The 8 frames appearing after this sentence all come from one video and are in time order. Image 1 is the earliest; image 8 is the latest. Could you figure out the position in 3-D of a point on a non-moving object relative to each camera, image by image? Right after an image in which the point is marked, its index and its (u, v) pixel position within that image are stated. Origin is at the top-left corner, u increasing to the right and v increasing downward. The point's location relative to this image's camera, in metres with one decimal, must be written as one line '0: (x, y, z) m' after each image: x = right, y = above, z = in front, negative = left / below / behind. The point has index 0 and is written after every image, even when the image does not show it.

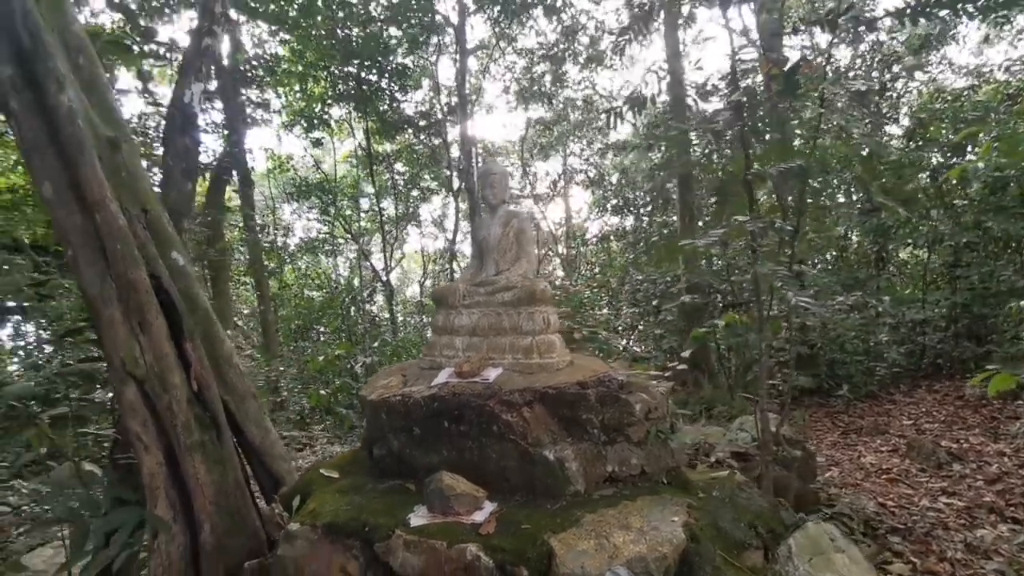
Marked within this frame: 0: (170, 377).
0: (-1.5, -0.4, +2.5) m
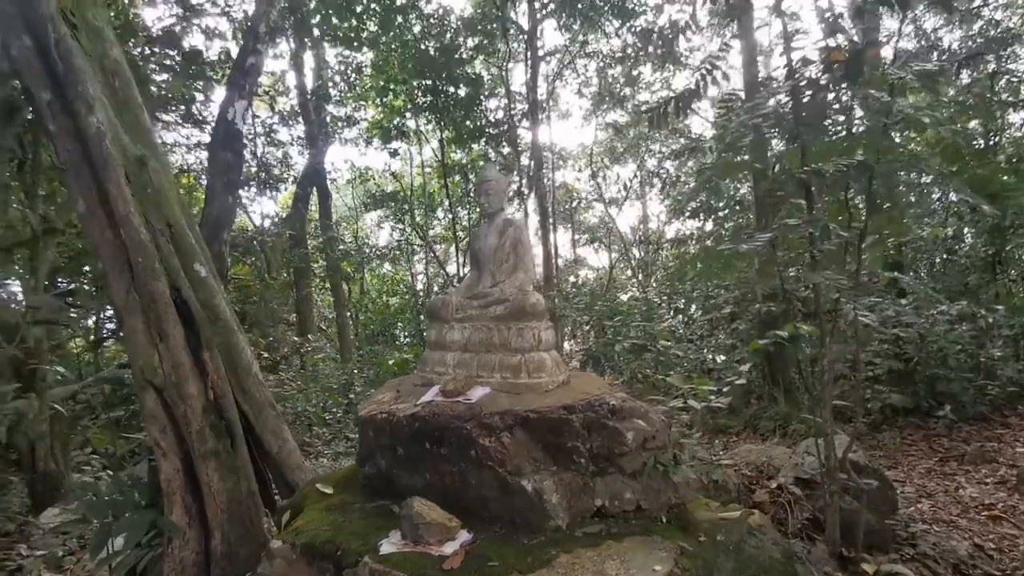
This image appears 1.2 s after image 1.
0: (-1.5, -0.4, +2.6) m
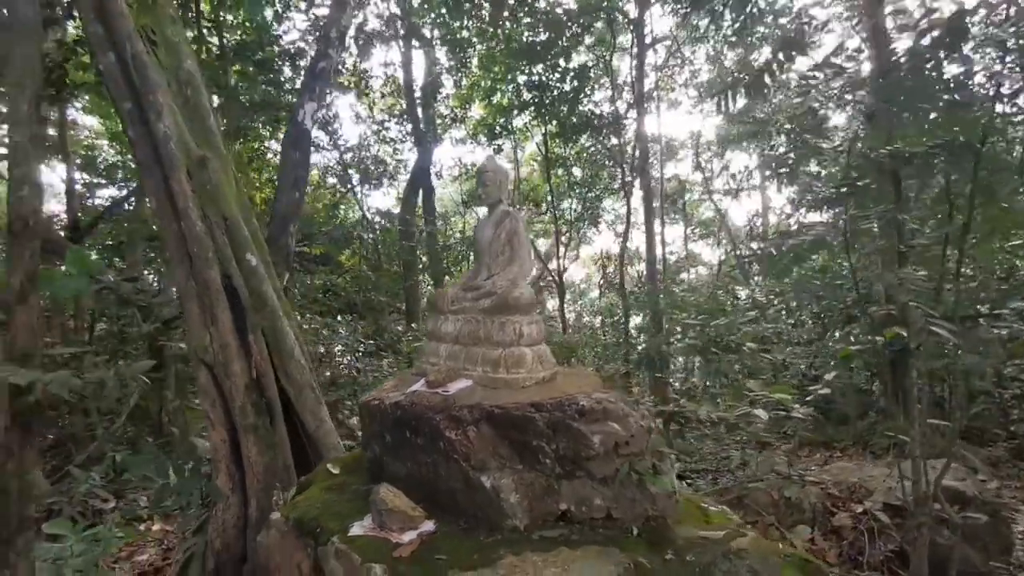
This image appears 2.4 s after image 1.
0: (-1.4, -0.4, +2.9) m
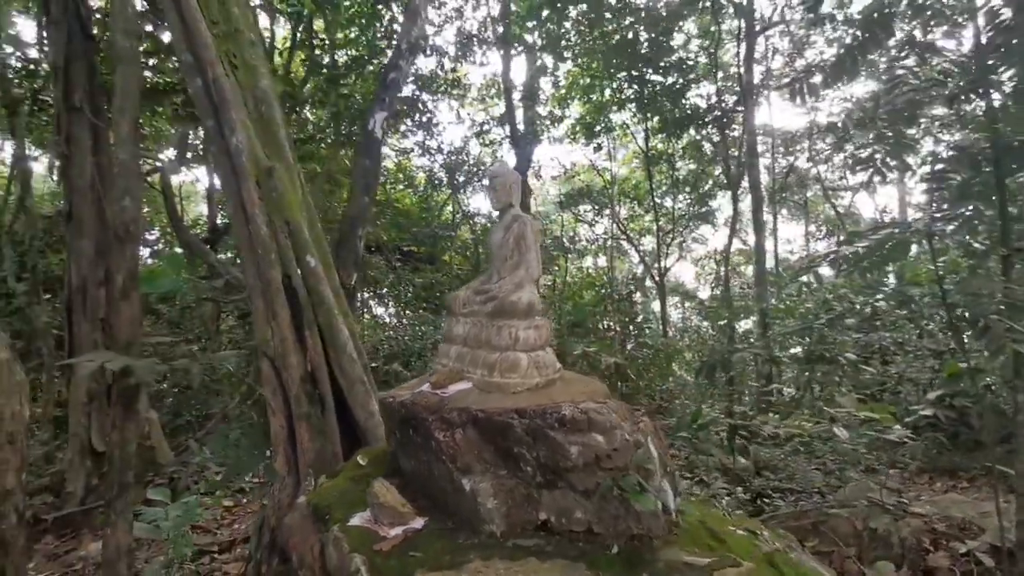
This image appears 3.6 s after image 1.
0: (-1.2, -0.4, +3.1) m
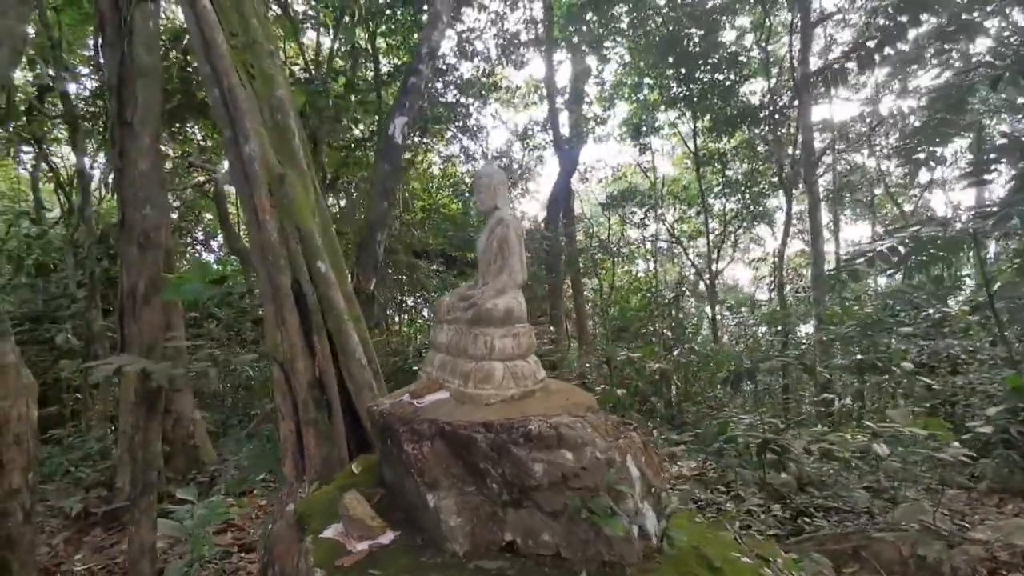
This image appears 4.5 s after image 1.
0: (-1.2, -0.4, +3.1) m
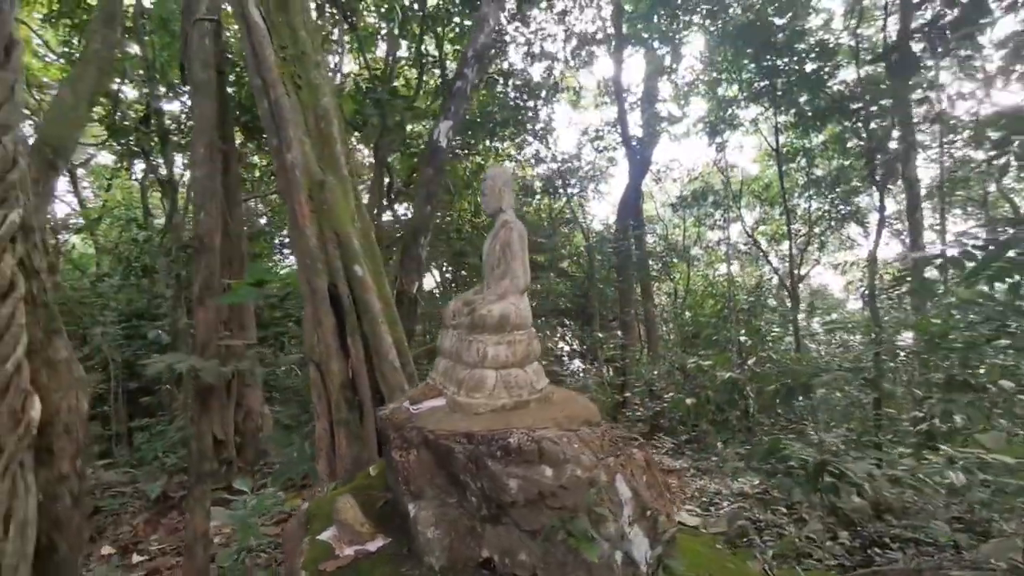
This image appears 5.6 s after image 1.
0: (-1.0, -0.4, +3.2) m
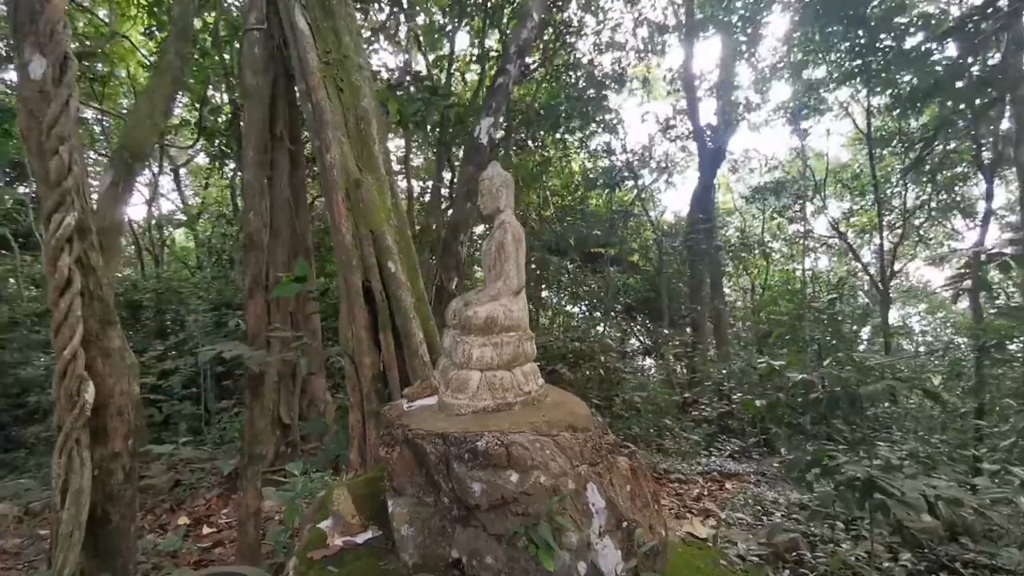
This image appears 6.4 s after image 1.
0: (-0.9, -0.4, +3.3) m
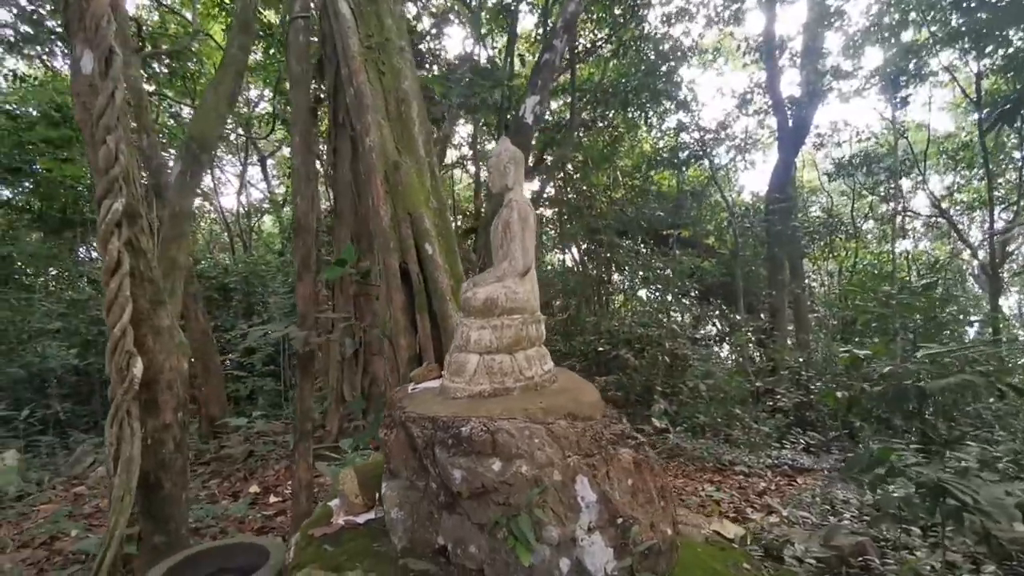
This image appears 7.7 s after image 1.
0: (-0.7, -0.3, +3.4) m
